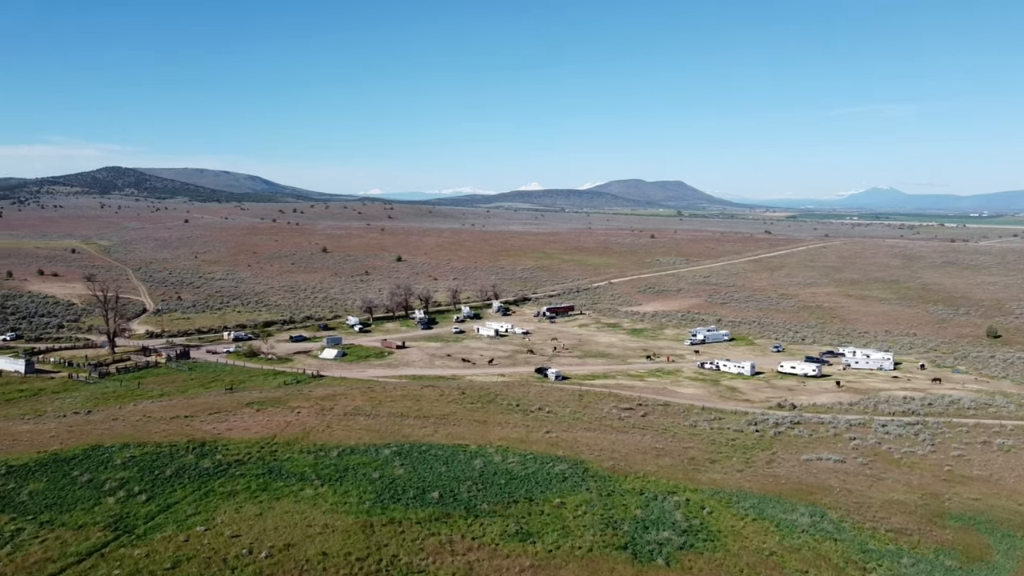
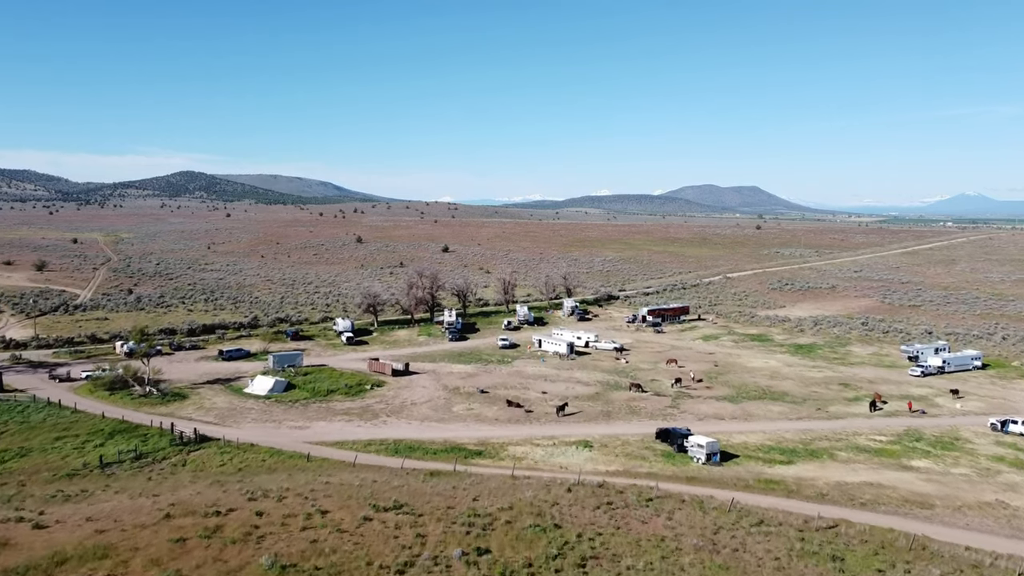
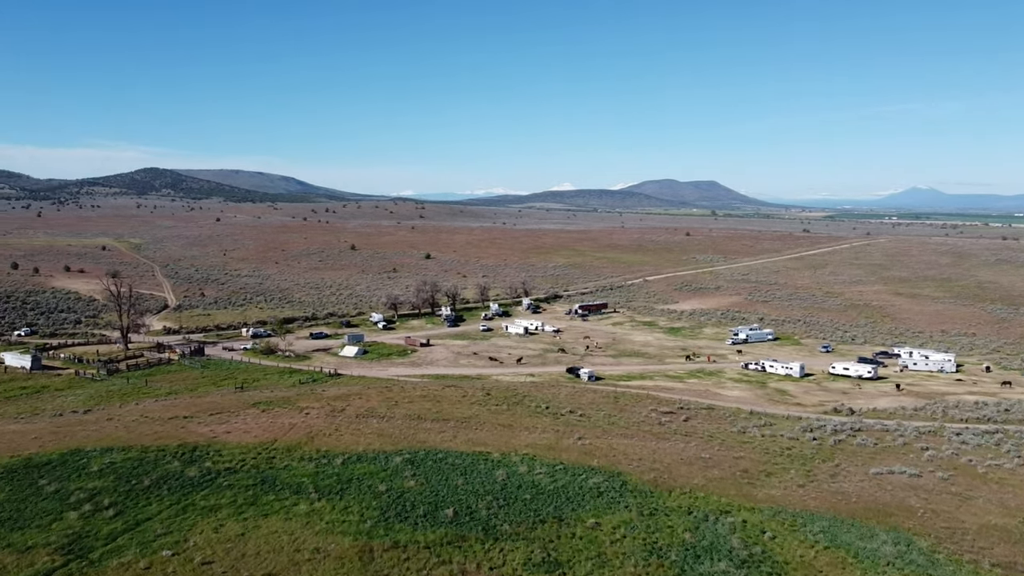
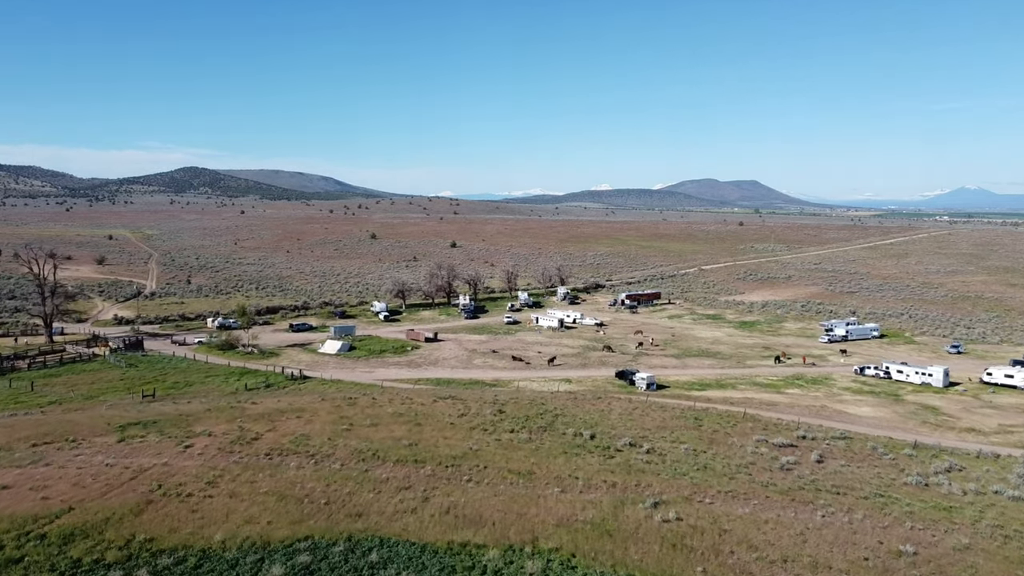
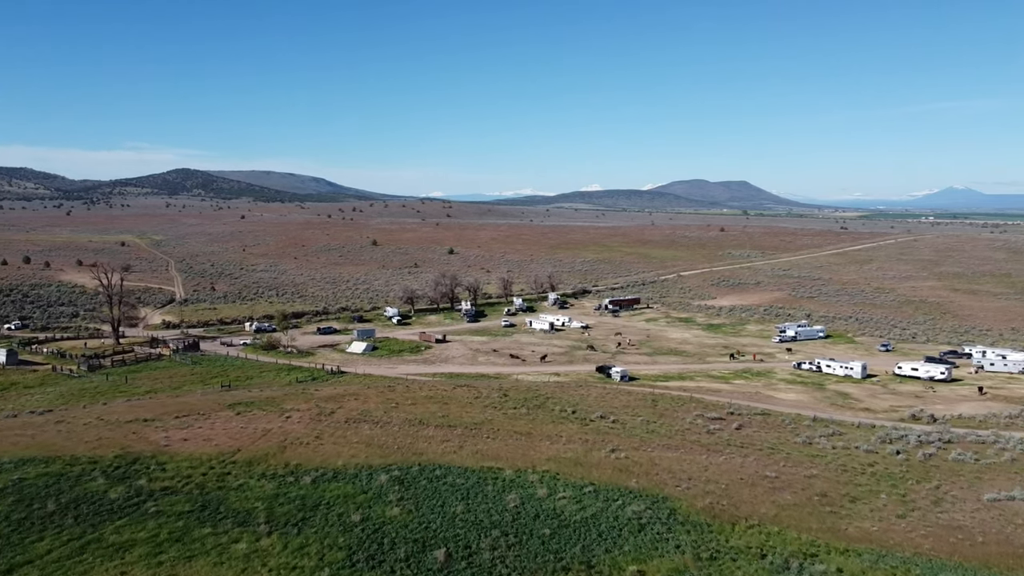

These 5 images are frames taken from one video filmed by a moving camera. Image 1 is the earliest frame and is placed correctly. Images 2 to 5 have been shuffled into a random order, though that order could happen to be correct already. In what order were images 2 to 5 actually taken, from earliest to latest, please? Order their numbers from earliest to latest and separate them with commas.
3, 5, 4, 2
